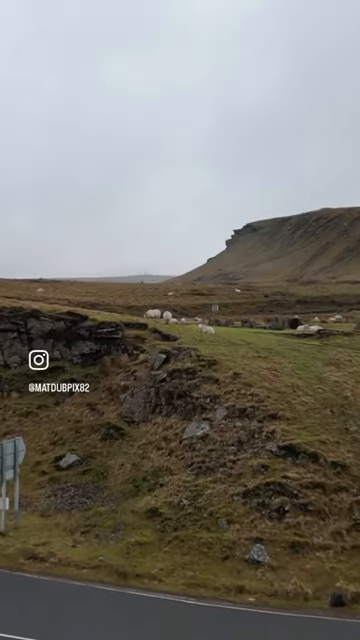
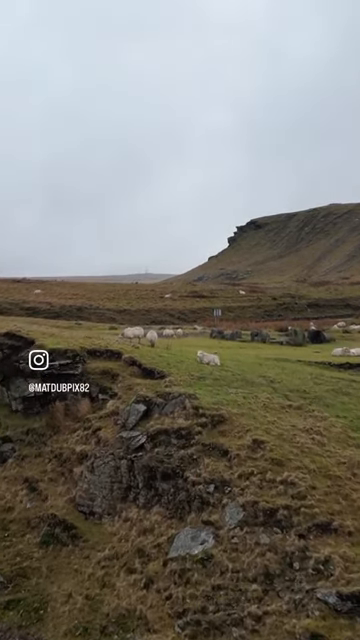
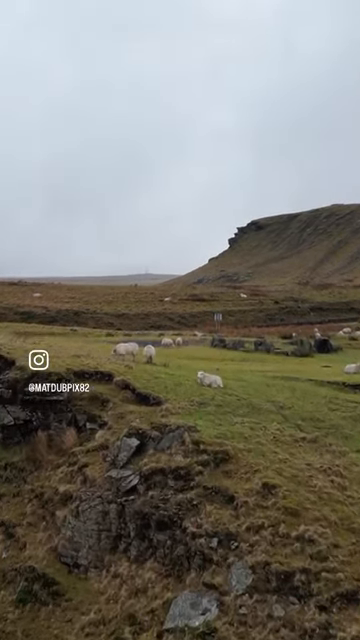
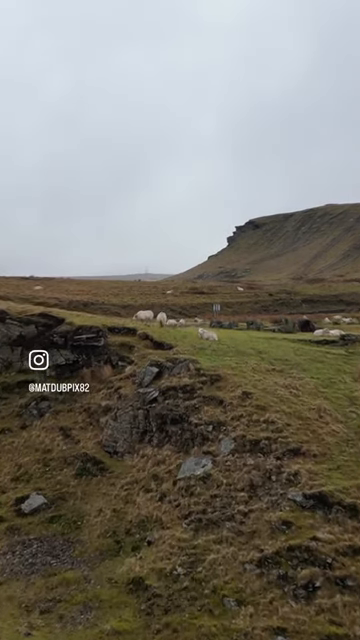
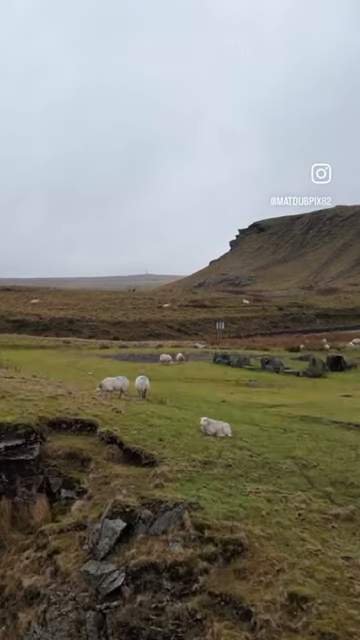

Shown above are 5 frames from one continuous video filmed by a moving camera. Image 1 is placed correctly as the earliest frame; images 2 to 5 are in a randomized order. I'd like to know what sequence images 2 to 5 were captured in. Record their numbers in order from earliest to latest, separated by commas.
4, 2, 3, 5
